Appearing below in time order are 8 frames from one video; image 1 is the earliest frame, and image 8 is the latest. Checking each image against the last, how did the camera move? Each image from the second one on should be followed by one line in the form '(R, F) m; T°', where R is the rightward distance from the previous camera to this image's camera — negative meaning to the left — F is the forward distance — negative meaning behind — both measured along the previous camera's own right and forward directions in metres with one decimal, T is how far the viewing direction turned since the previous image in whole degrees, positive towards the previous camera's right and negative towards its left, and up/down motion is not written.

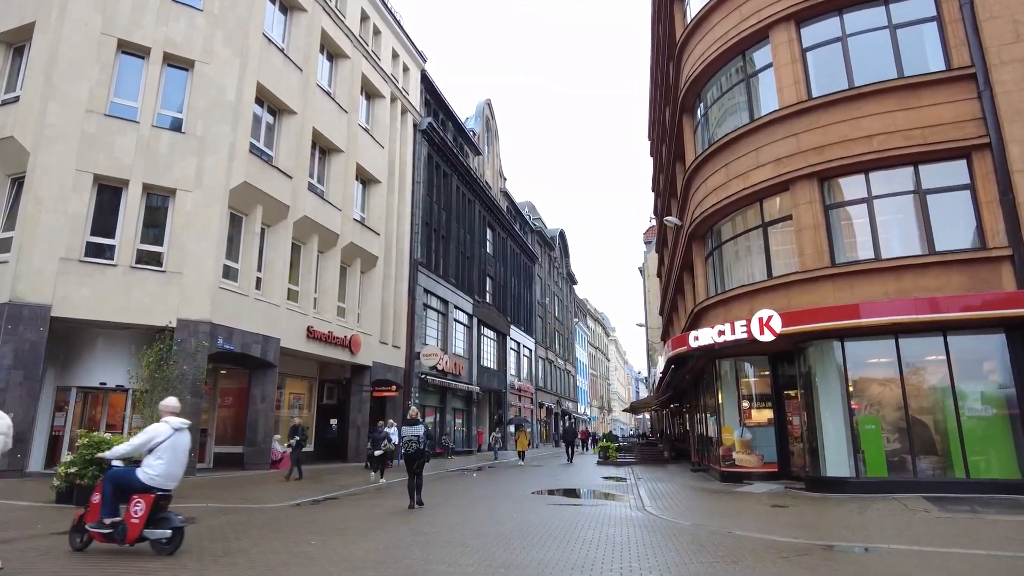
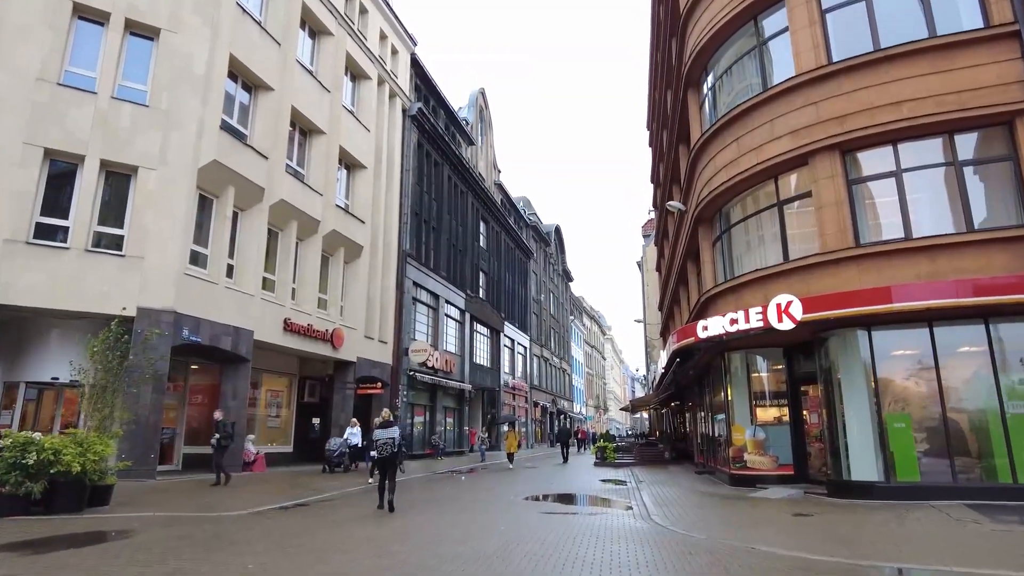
(+0.1, +1.4) m; 0°
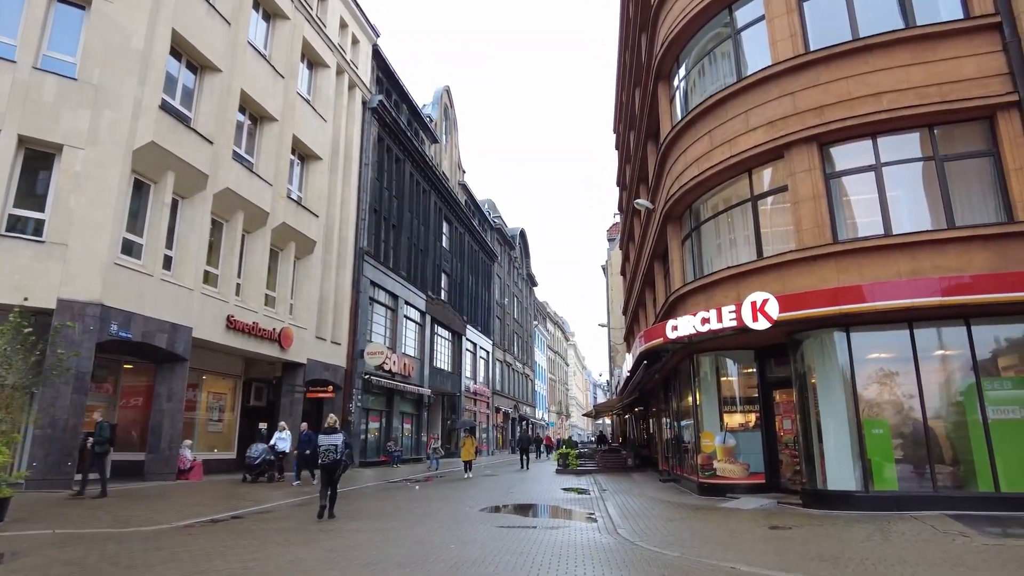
(+0.1, +0.9) m; +3°
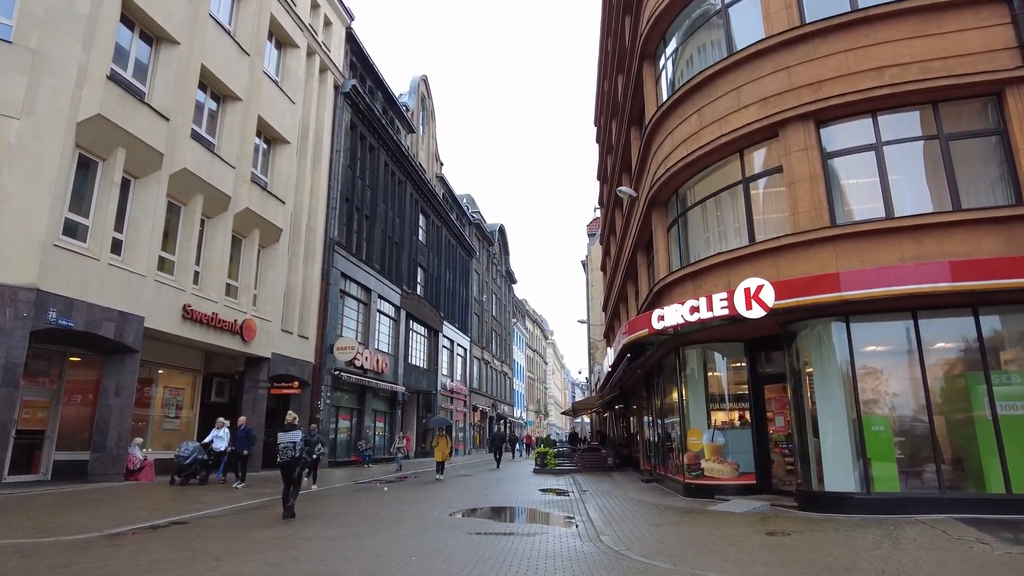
(+0.1, +0.9) m; +2°
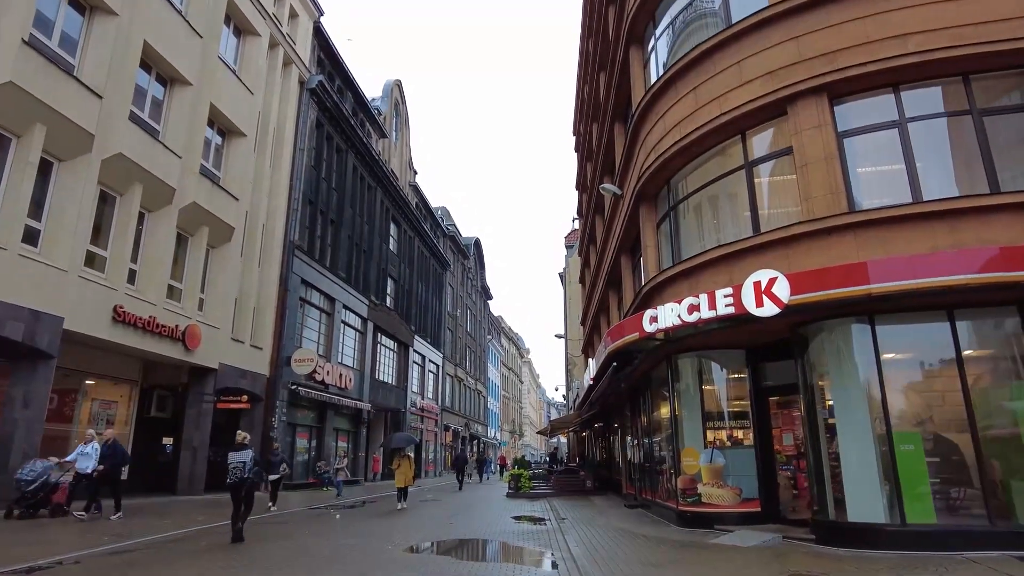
(+0.1, +1.6) m; +2°
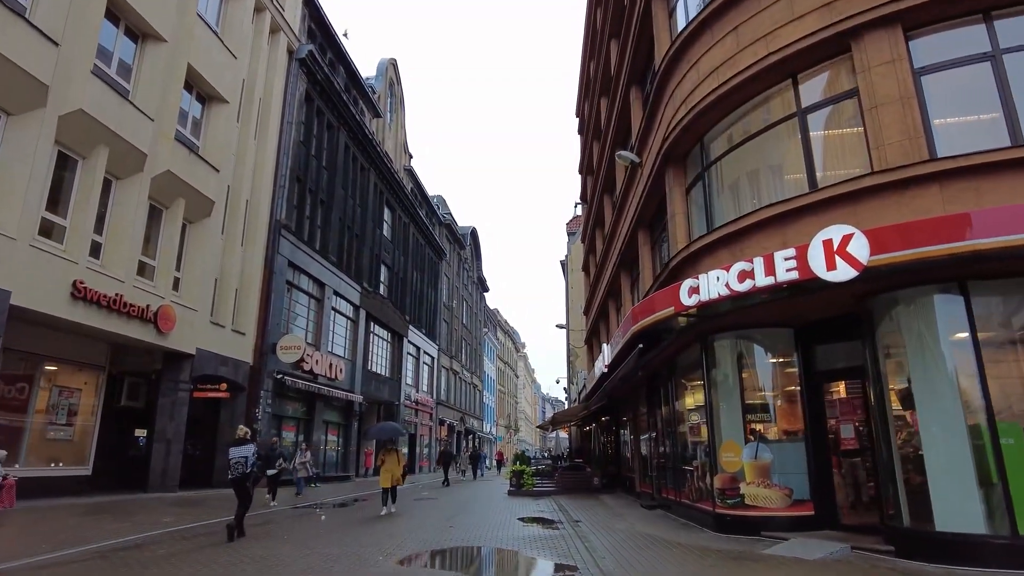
(-0.3, +1.6) m; +1°
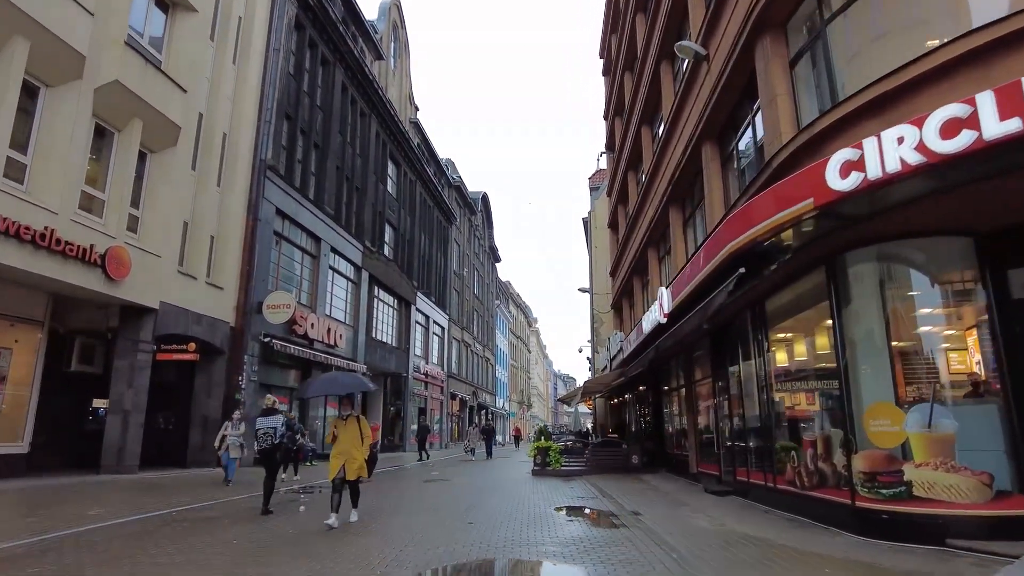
(-0.4, +3.1) m; -1°
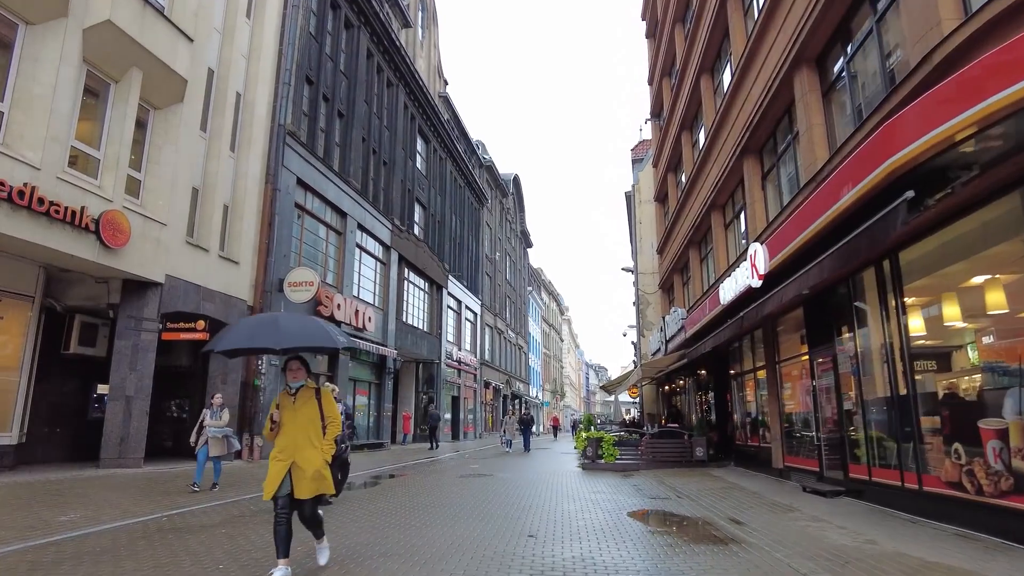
(-0.4, +1.9) m; -3°
